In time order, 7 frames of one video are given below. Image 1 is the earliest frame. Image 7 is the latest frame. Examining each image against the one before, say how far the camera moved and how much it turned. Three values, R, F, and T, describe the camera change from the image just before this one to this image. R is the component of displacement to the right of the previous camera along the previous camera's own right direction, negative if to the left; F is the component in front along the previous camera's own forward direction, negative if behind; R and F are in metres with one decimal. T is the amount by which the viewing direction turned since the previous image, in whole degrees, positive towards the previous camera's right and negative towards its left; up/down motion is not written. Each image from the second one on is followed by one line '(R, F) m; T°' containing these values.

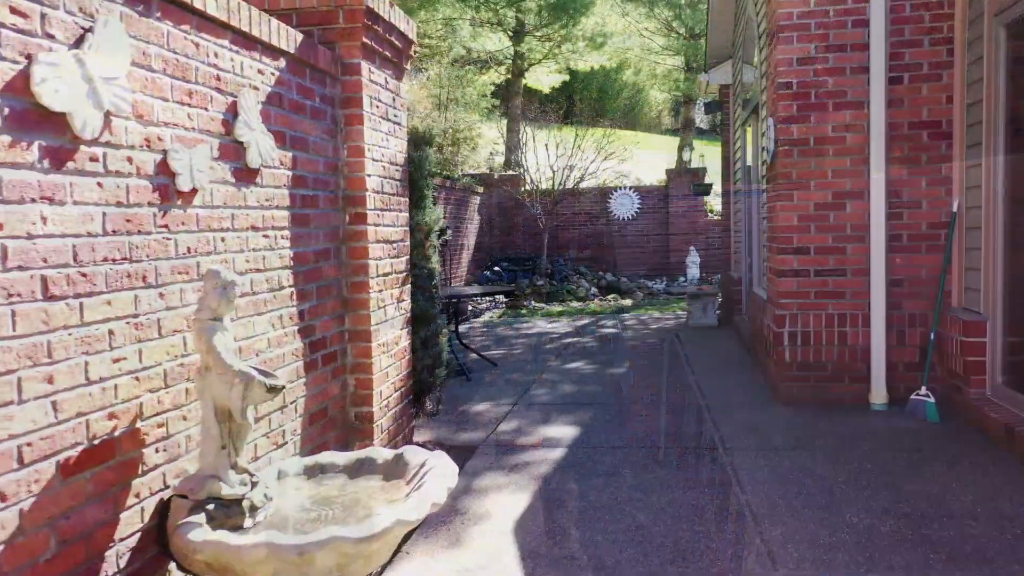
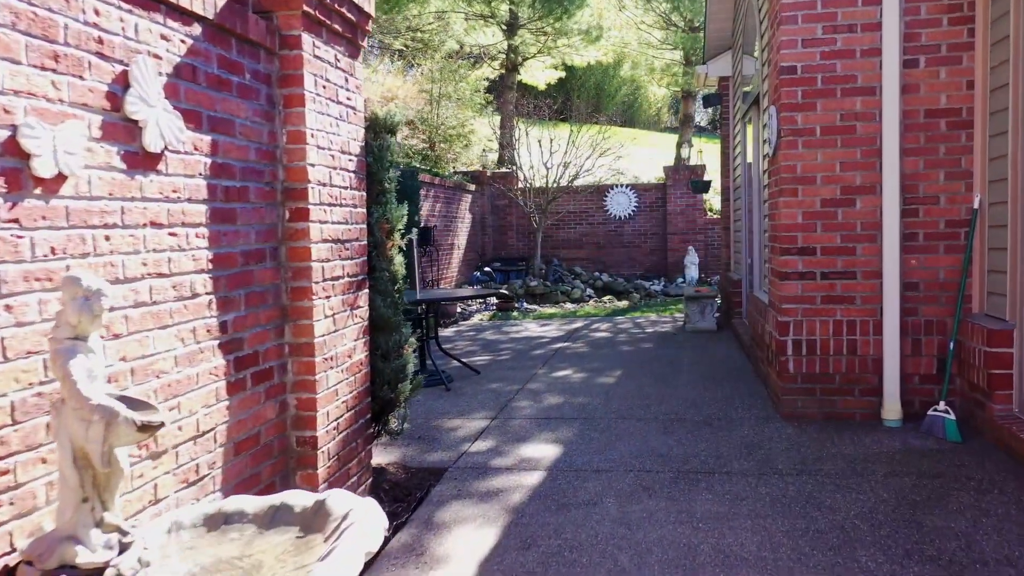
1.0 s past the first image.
(+0.1, +0.4) m; 0°
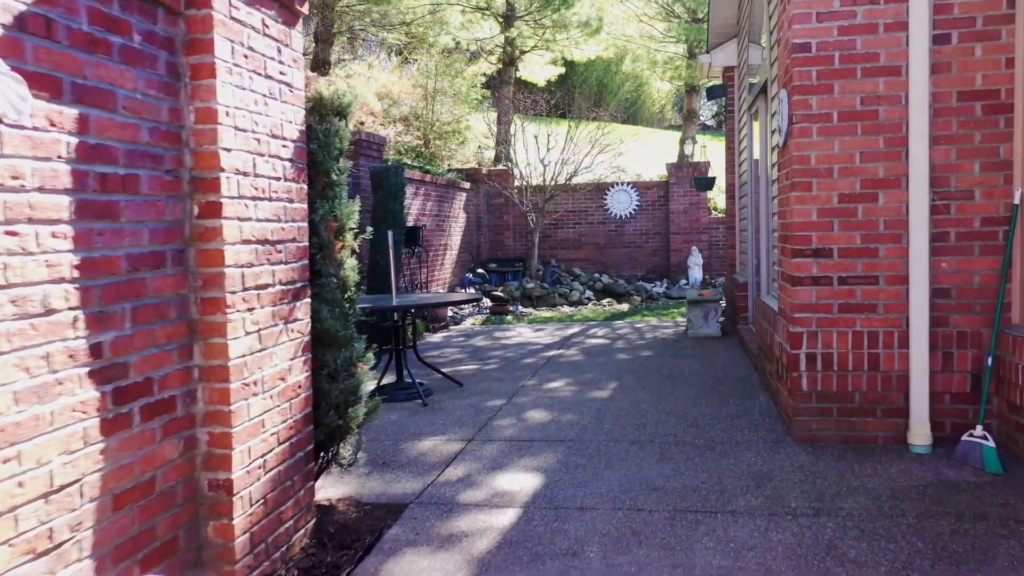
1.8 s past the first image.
(+0.1, +0.5) m; 0°
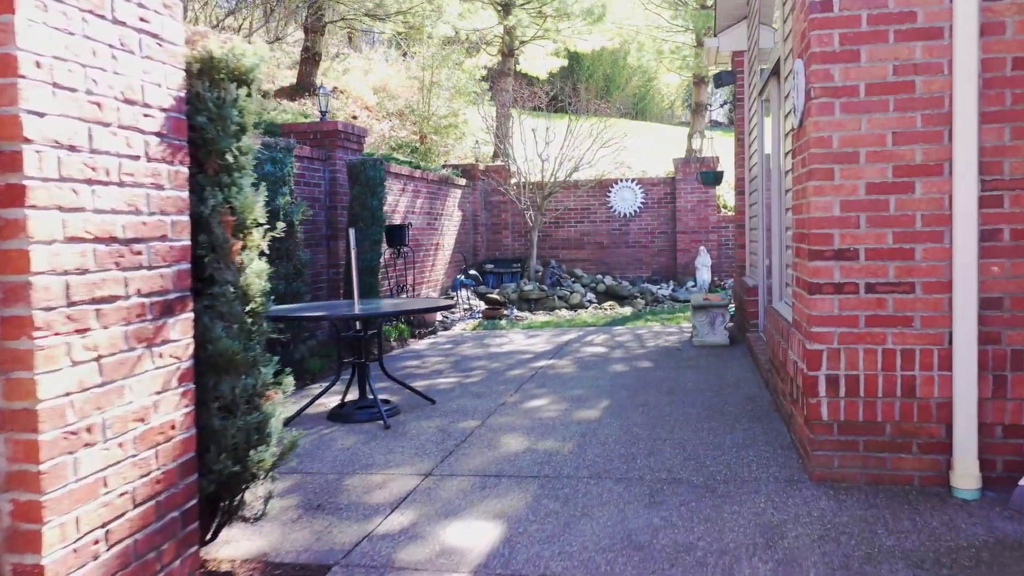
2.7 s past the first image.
(+0.2, +0.7) m; -1°
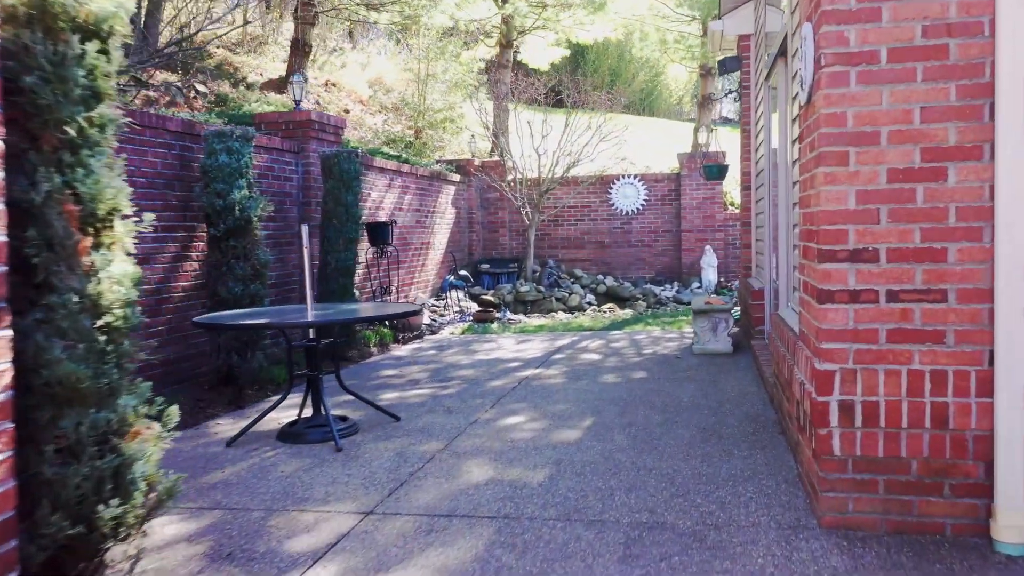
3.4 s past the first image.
(+0.2, +0.6) m; -1°
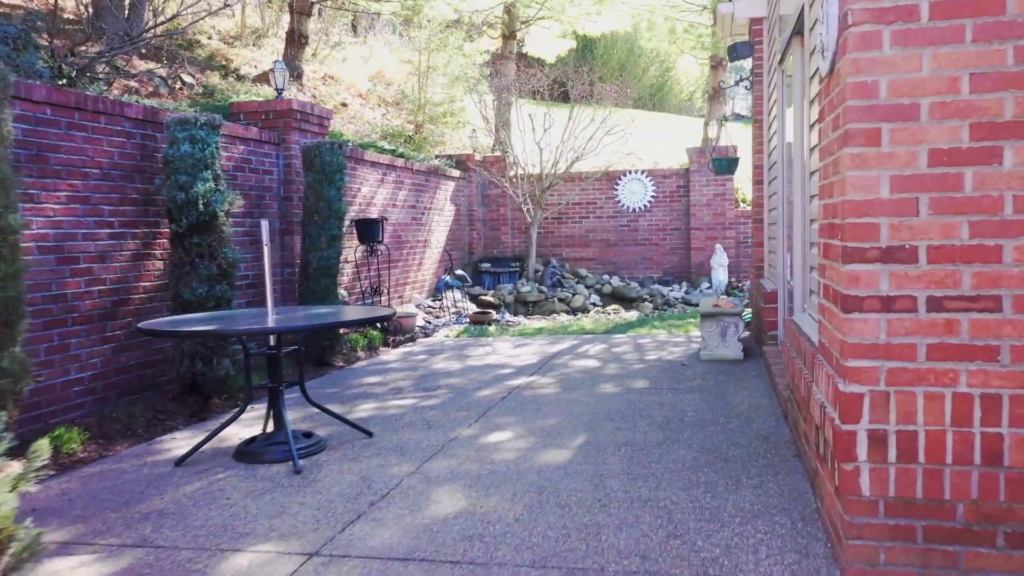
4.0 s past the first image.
(+0.1, +0.5) m; -1°
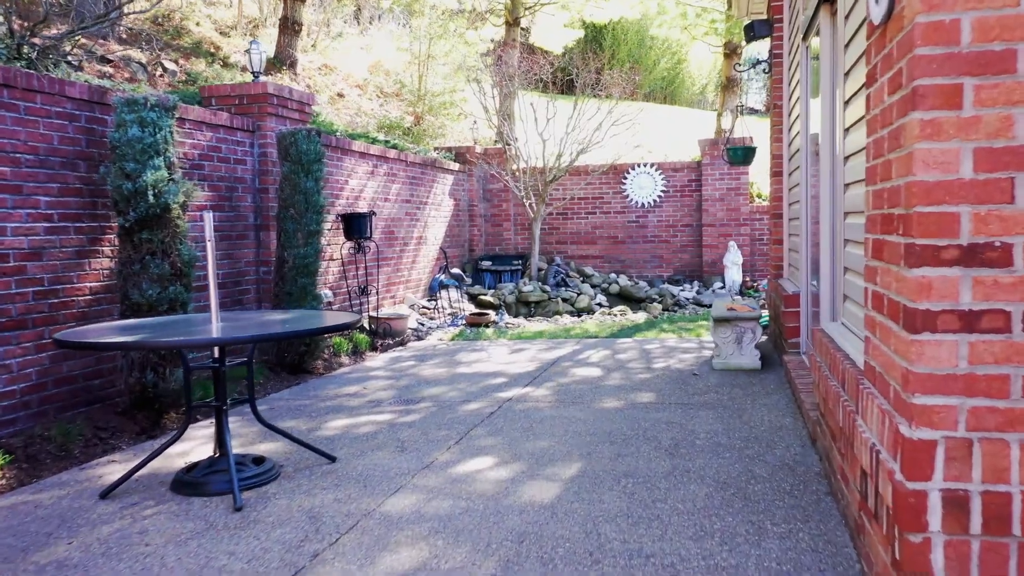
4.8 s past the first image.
(+0.1, +0.6) m; -1°
